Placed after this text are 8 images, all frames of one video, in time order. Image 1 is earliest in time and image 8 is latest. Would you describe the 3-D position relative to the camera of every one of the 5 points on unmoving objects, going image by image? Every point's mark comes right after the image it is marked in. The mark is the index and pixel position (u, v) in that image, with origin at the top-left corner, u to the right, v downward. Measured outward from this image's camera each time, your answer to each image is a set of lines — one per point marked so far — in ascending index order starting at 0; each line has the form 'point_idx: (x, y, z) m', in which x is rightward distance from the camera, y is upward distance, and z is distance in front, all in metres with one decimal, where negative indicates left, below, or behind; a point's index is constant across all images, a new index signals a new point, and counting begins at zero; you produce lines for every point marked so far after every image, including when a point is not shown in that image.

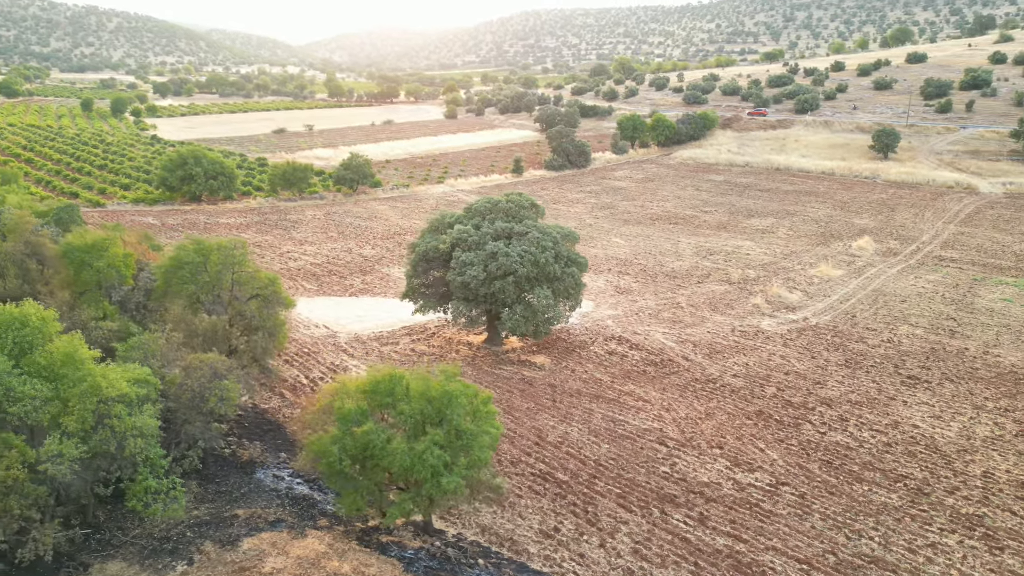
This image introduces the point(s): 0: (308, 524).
0: (-3.3, -3.9, +12.2) m
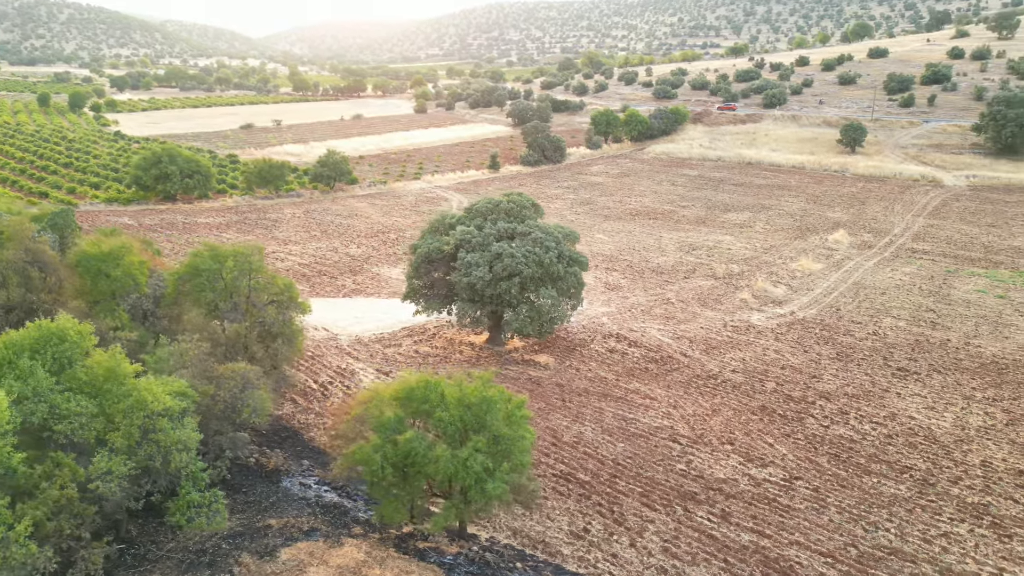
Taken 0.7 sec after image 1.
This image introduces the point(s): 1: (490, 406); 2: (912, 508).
0: (-2.8, -4.0, +12.2) m
1: (-0.4, -1.8, +11.4) m
2: (+8.1, -4.4, +14.9) m
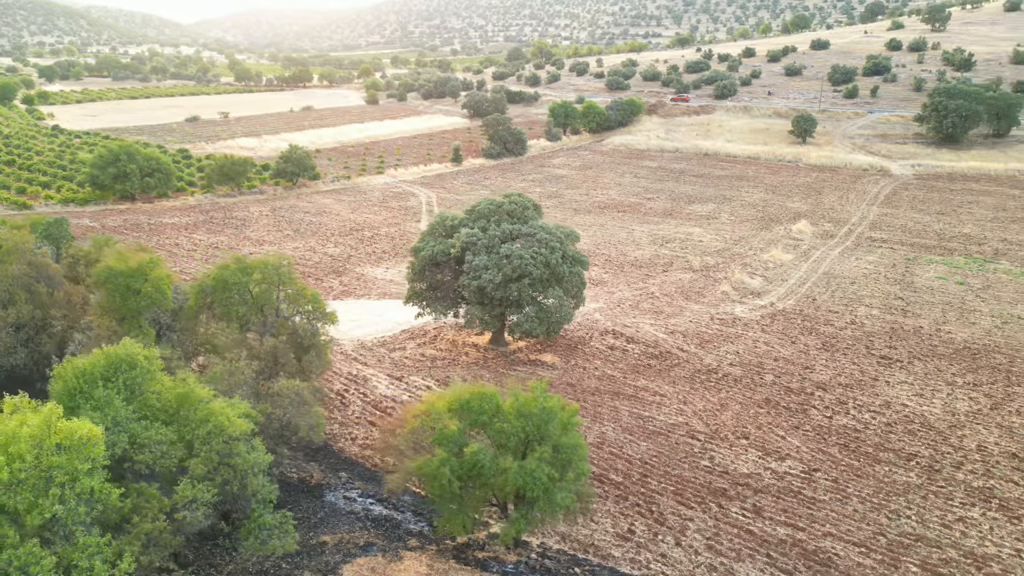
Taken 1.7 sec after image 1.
0: (-1.8, -4.2, +12.2) m
1: (+0.6, -2.0, +11.6) m
2: (+8.8, -4.4, +15.7) m
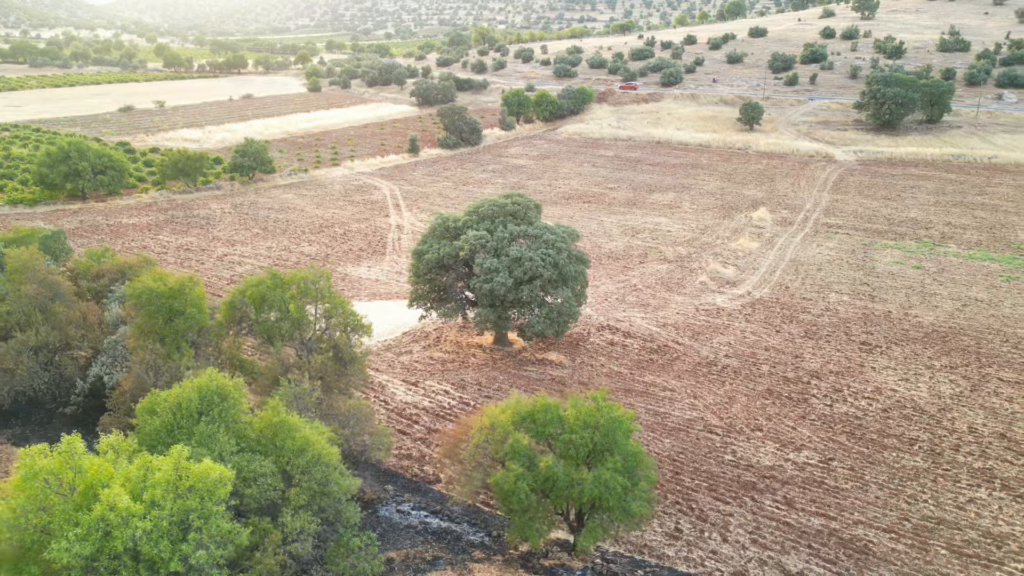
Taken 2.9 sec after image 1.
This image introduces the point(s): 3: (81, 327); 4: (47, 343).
0: (-0.8, -4.5, +12.3) m
1: (+1.6, -2.2, +11.8) m
2: (+9.5, -4.3, +16.7) m
3: (-8.9, -0.8, +15.5) m
4: (-9.1, -1.1, +14.8) m
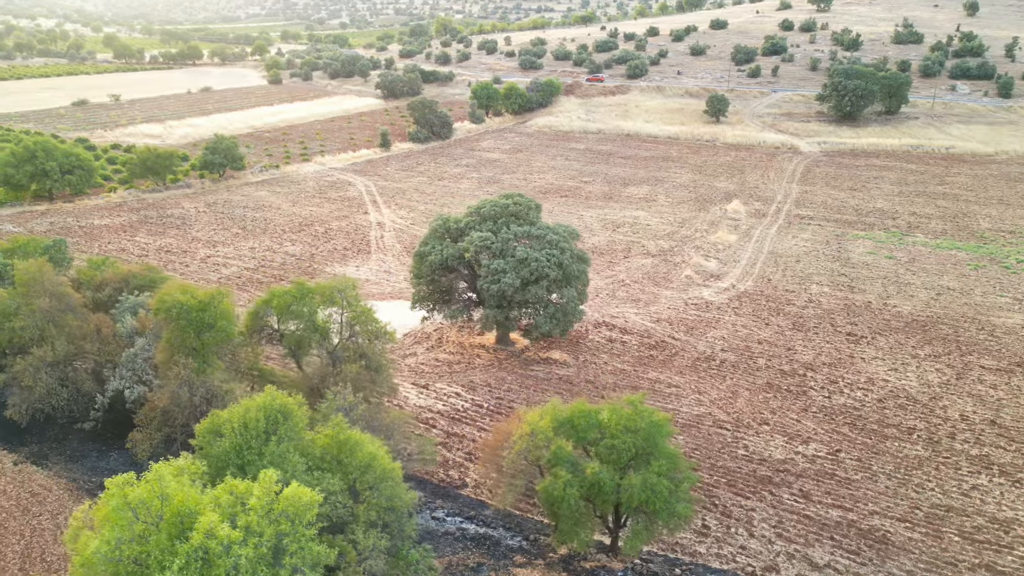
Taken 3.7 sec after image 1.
0: (-0.1, -4.6, +12.4) m
1: (+2.3, -2.3, +12.1) m
2: (+10.0, -4.2, +17.4) m
3: (-8.4, -1.1, +15.1) m
4: (-8.6, -1.3, +14.5) m
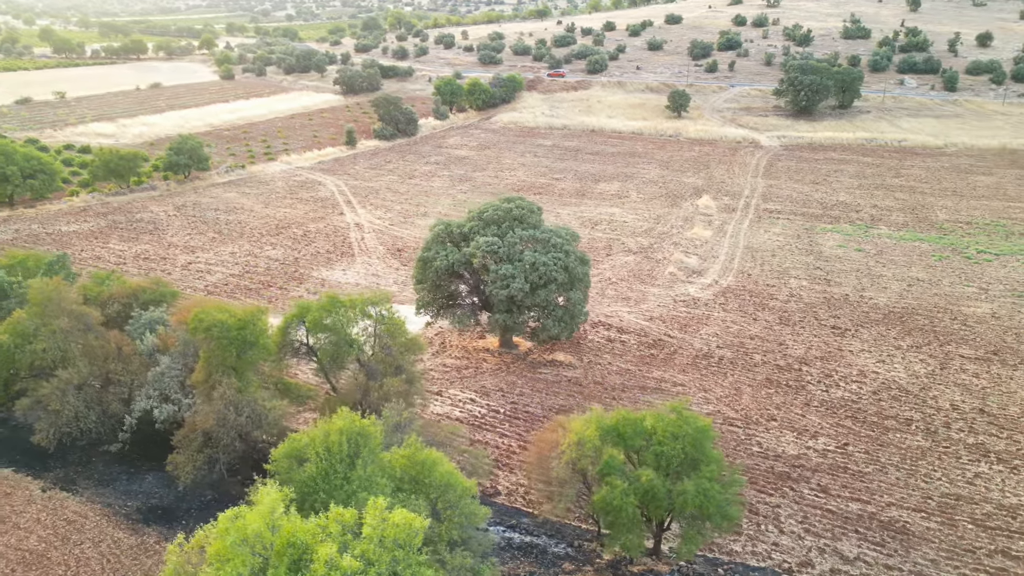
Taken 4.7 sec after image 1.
0: (+0.8, -4.8, +12.6) m
1: (+3.1, -2.4, +12.4) m
2: (+10.5, -4.1, +18.2) m
3: (-7.8, -1.4, +14.7) m
4: (-8.0, -1.7, +14.1) m
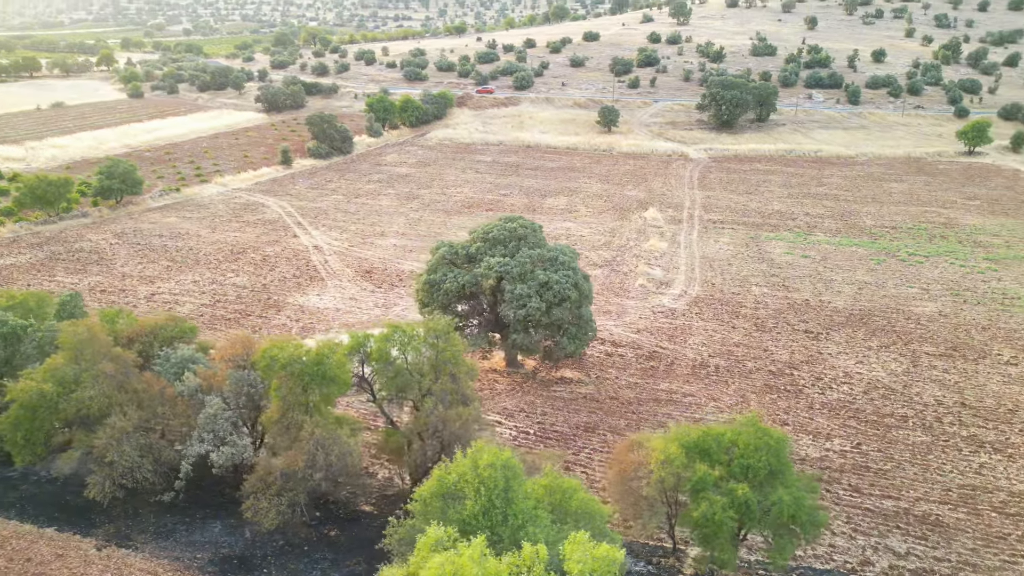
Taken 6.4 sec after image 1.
0: (+2.3, -5.1, +12.7) m
1: (+4.6, -2.7, +12.8) m
2: (+11.2, -4.2, +19.4) m
3: (-6.6, -2.1, +13.8) m
4: (-6.7, -2.4, +13.1) m
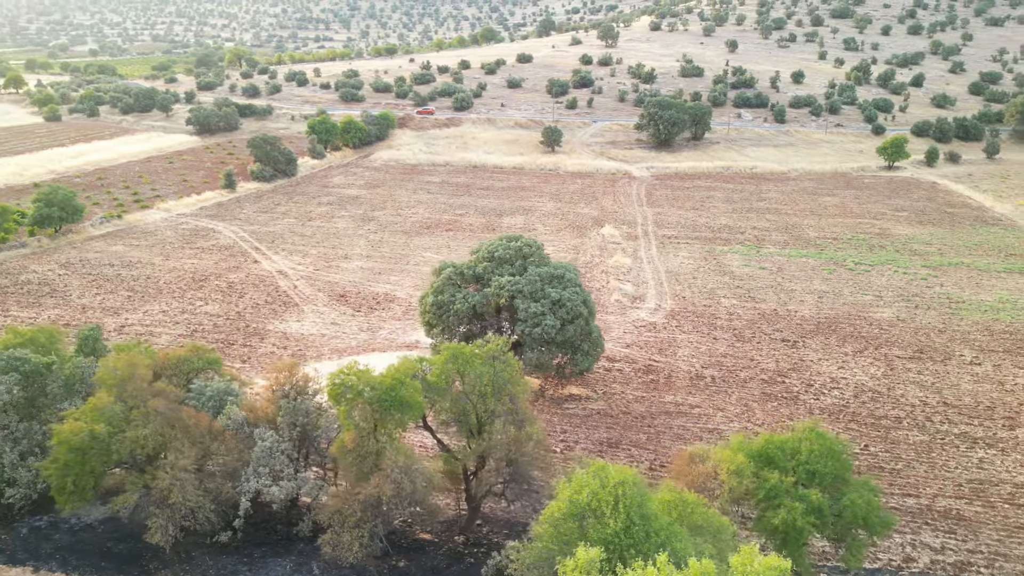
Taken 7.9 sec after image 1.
0: (+3.6, -5.4, +12.8) m
1: (+5.8, -2.9, +13.2) m
2: (+11.8, -4.4, +20.4) m
3: (-5.5, -2.7, +13.2) m
4: (-5.4, -2.9, +12.4) m
